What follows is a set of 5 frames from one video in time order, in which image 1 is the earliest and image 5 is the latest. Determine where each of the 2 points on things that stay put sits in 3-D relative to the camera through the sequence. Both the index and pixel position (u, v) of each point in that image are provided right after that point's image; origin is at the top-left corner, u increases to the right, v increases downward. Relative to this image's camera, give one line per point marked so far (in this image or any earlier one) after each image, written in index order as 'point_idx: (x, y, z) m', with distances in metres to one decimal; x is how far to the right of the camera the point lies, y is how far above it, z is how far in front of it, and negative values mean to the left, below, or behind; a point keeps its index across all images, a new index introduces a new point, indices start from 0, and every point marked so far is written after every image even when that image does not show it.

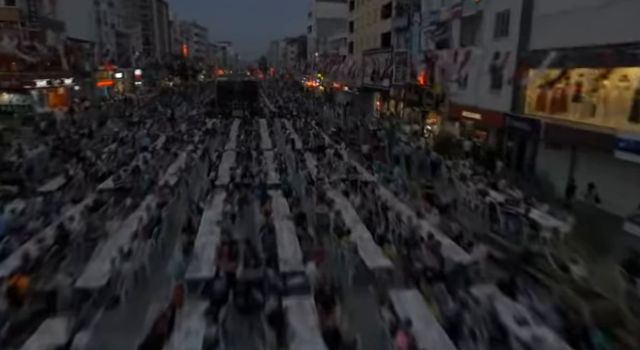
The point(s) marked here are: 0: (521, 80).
0: (+8.7, +4.0, +16.5) m
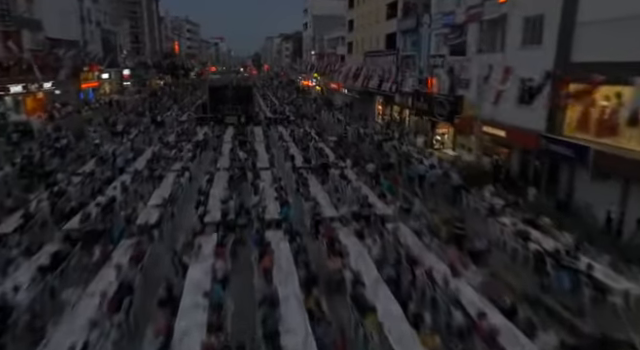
0: (+8.9, +2.9, +14.3) m
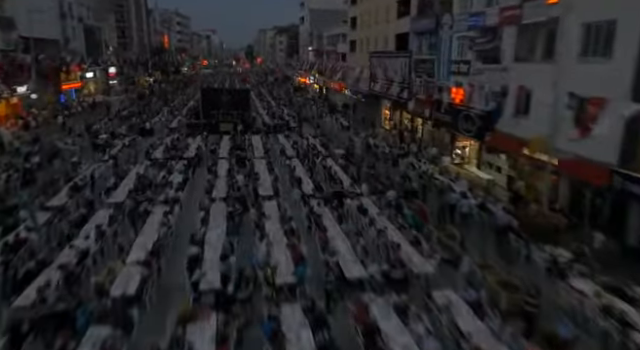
0: (+9.6, +1.5, +11.6) m
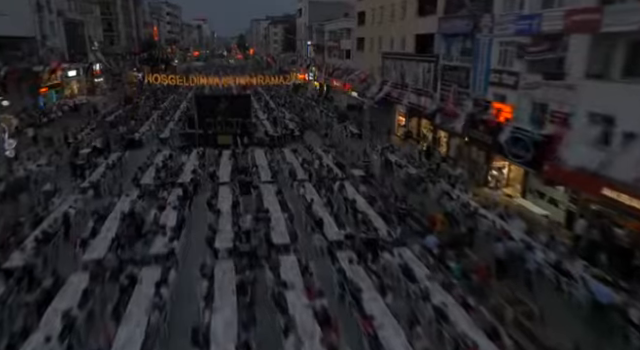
0: (+10.7, -0.1, +8.4) m
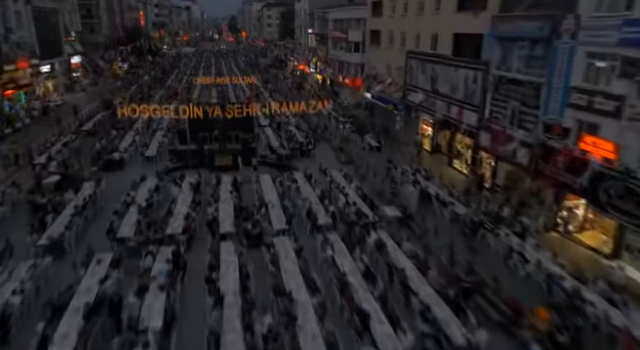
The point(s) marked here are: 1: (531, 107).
0: (+12.1, -2.6, +4.1) m
1: (+9.0, +3.0, +16.8) m
